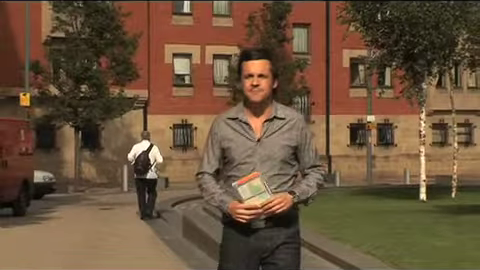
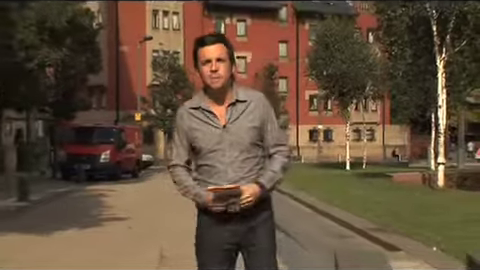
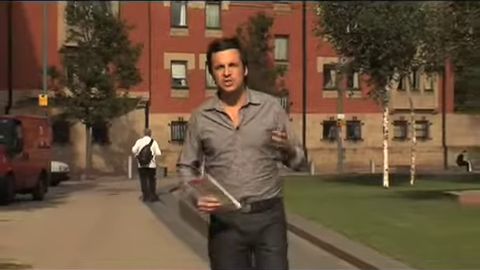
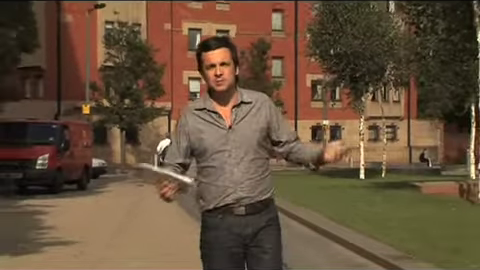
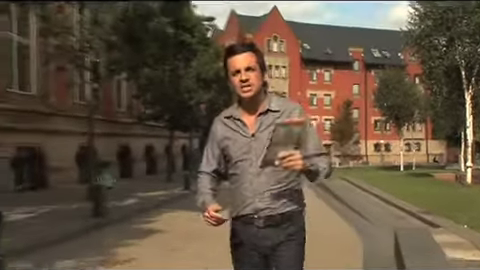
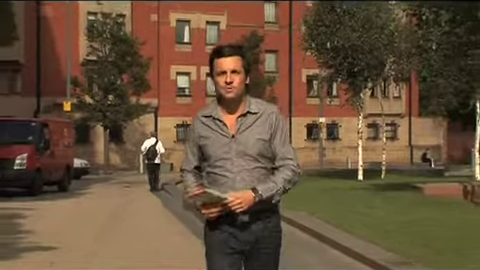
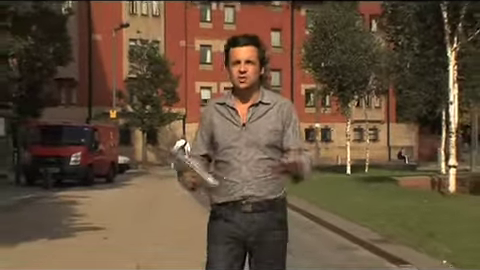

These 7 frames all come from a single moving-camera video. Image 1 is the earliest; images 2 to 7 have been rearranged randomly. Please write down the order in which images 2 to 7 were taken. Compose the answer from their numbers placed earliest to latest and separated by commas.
3, 6, 4, 7, 2, 5
